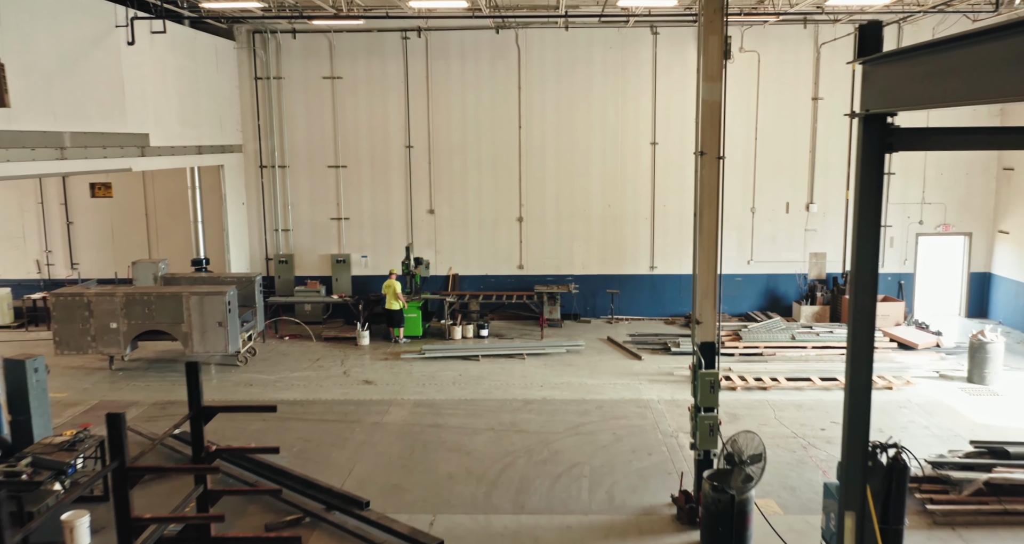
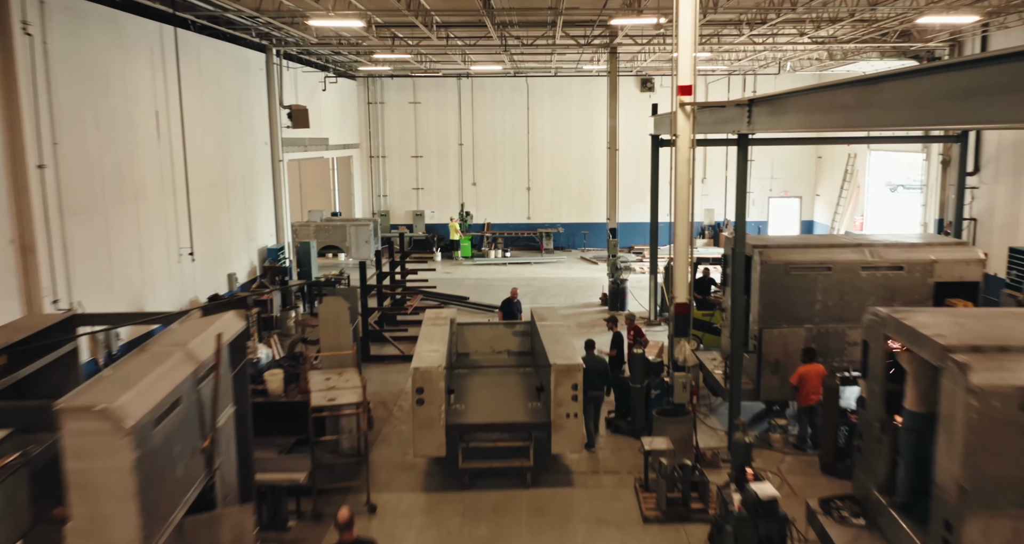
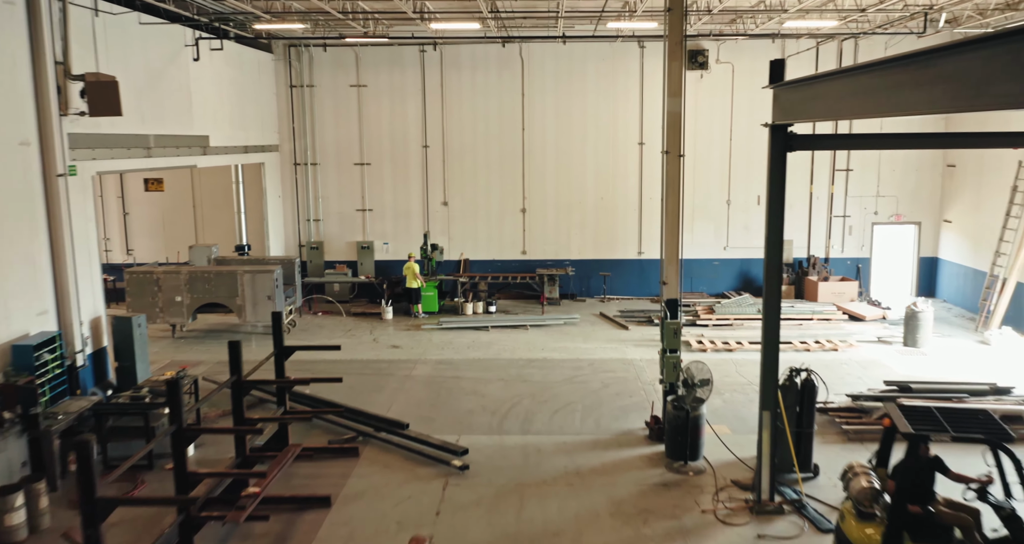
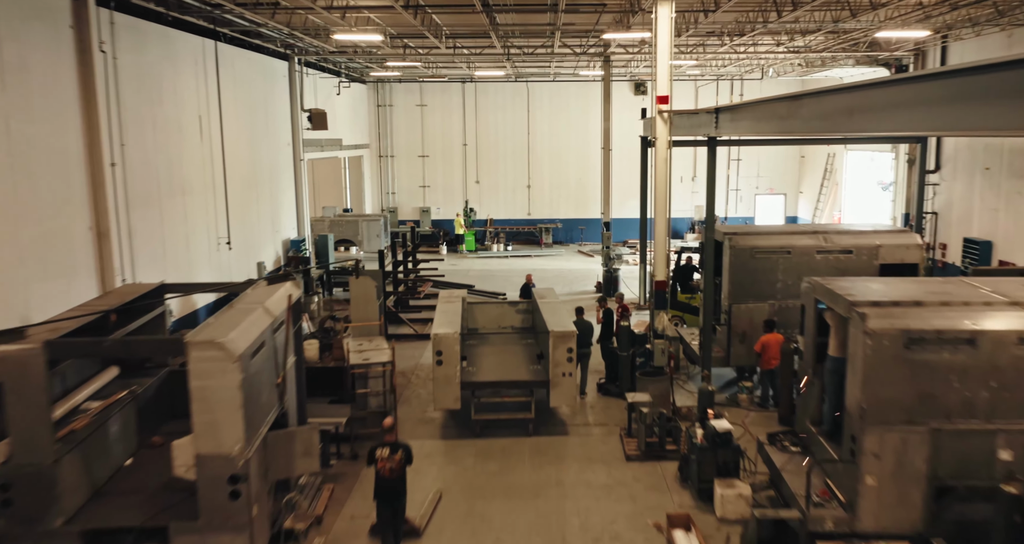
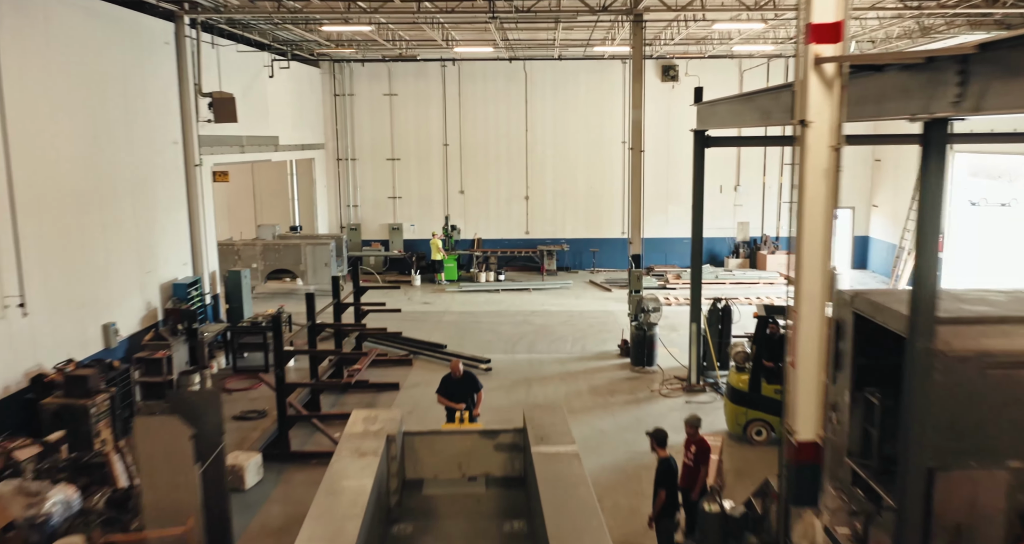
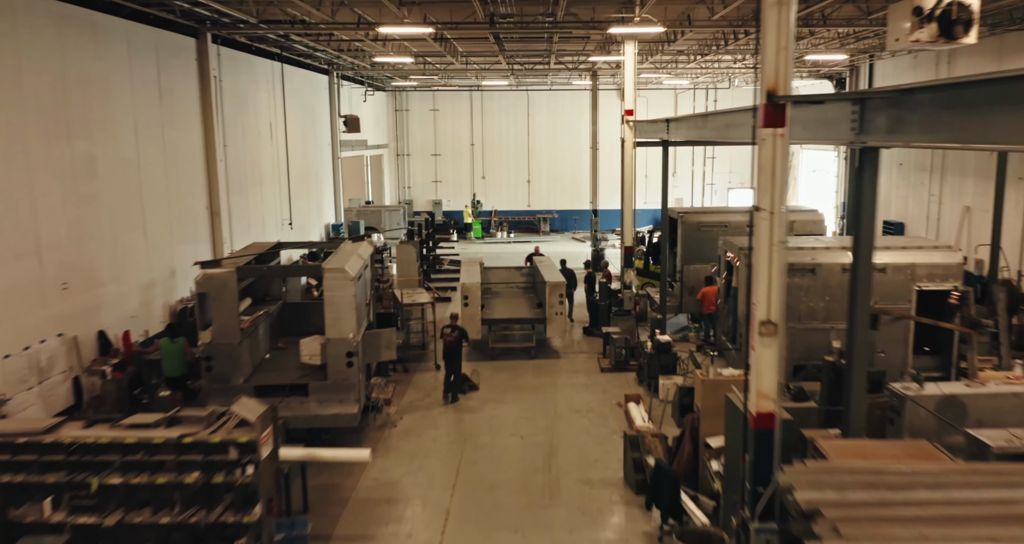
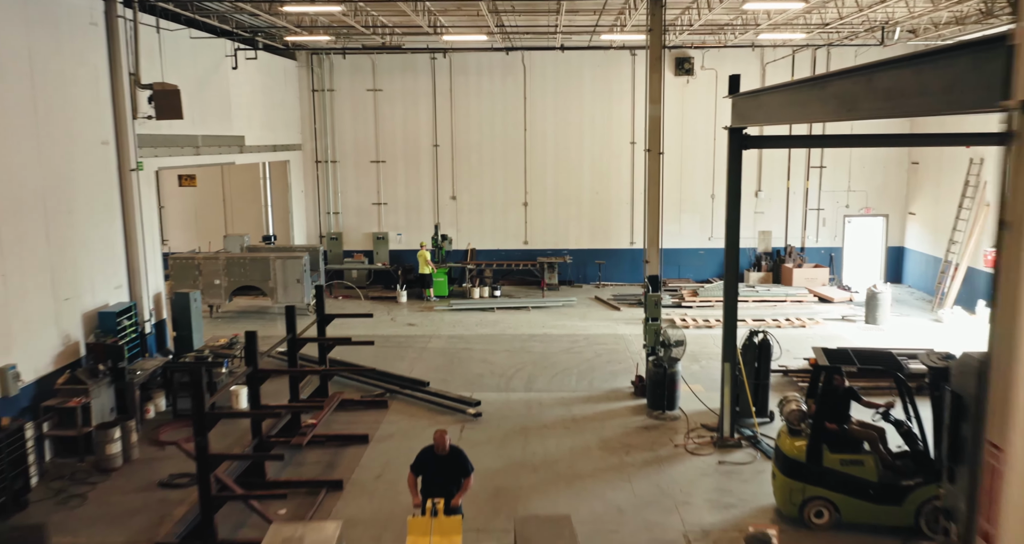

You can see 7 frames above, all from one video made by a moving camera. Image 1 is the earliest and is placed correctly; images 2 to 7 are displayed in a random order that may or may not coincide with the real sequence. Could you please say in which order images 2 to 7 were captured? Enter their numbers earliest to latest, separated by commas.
3, 7, 5, 2, 4, 6
